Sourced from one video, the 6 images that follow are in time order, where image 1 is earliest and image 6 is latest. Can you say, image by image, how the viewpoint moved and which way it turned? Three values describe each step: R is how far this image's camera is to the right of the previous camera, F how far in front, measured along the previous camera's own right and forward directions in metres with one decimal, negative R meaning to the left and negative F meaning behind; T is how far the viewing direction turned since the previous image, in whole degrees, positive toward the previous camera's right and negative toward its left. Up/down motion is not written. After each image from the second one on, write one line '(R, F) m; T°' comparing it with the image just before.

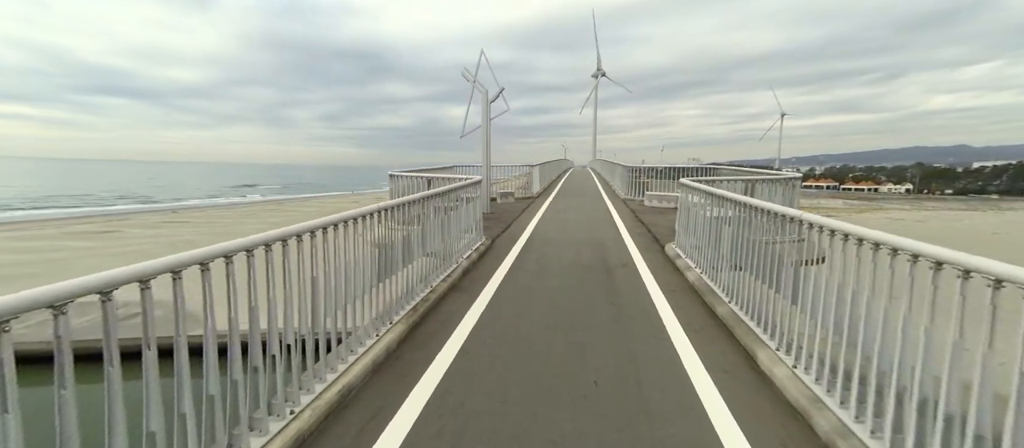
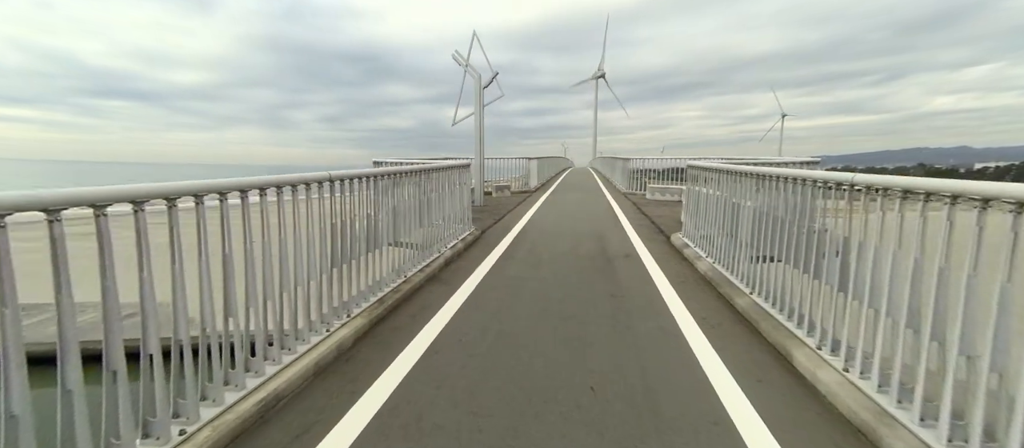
(+0.1, +0.4) m; 0°
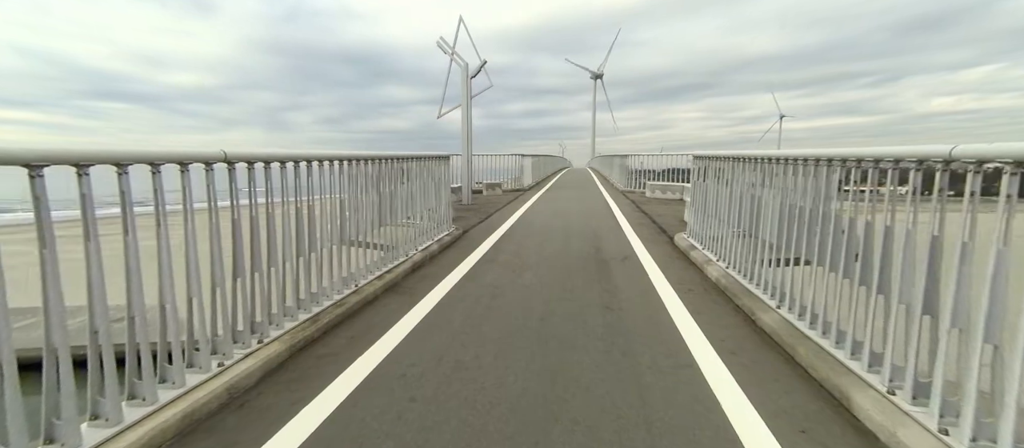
(+0.1, +0.5) m; 0°
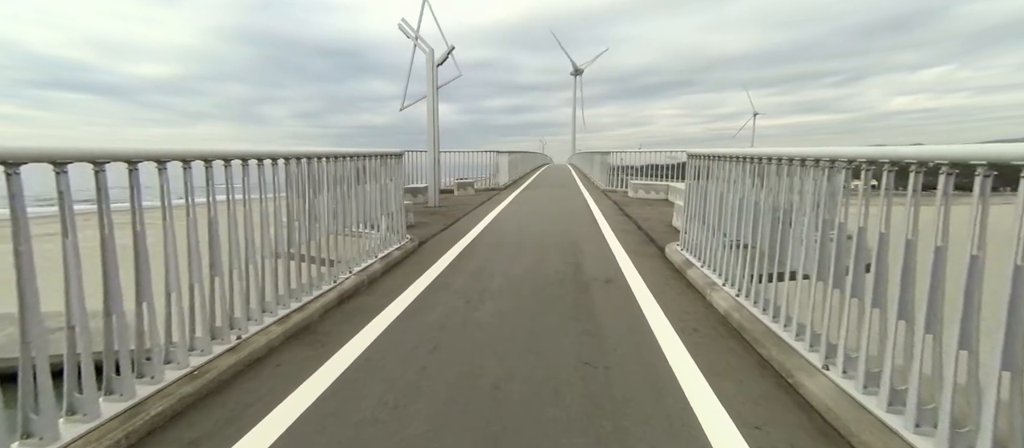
(+0.1, +0.6) m; +3°
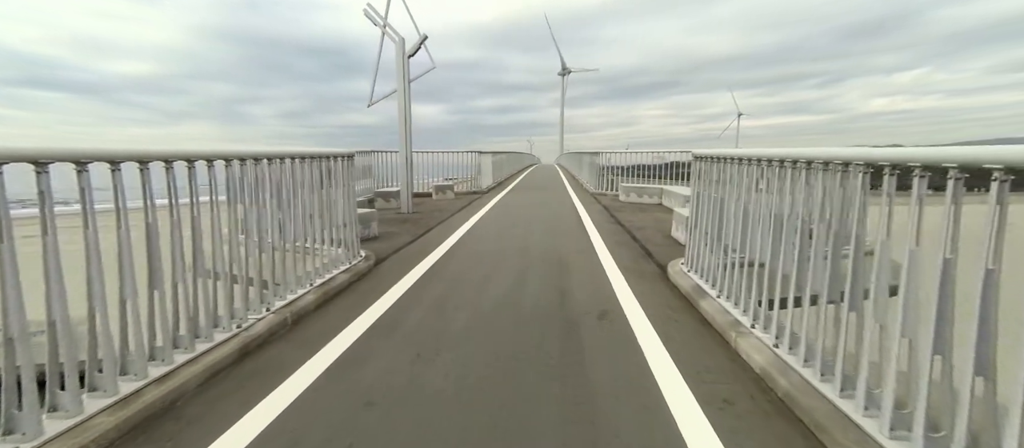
(+0.1, +0.5) m; +2°
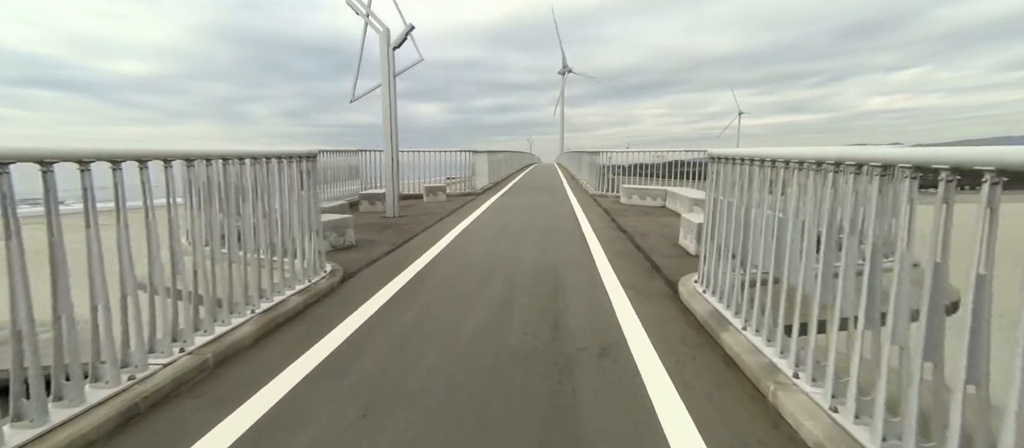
(+0.1, +0.4) m; 0°
